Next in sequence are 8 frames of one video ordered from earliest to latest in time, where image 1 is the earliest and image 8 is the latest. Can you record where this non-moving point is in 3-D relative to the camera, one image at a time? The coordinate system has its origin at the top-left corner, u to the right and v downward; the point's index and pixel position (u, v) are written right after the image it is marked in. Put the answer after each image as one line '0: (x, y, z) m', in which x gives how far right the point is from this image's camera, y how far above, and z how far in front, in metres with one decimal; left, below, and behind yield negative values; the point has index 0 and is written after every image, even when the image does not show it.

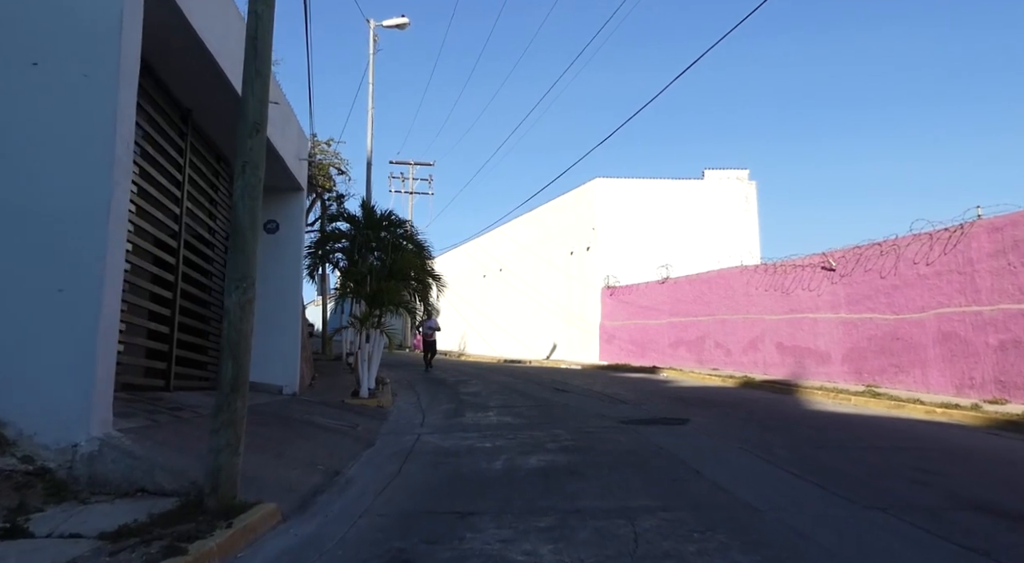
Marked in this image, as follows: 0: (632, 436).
0: (+1.7, -2.2, +9.5) m
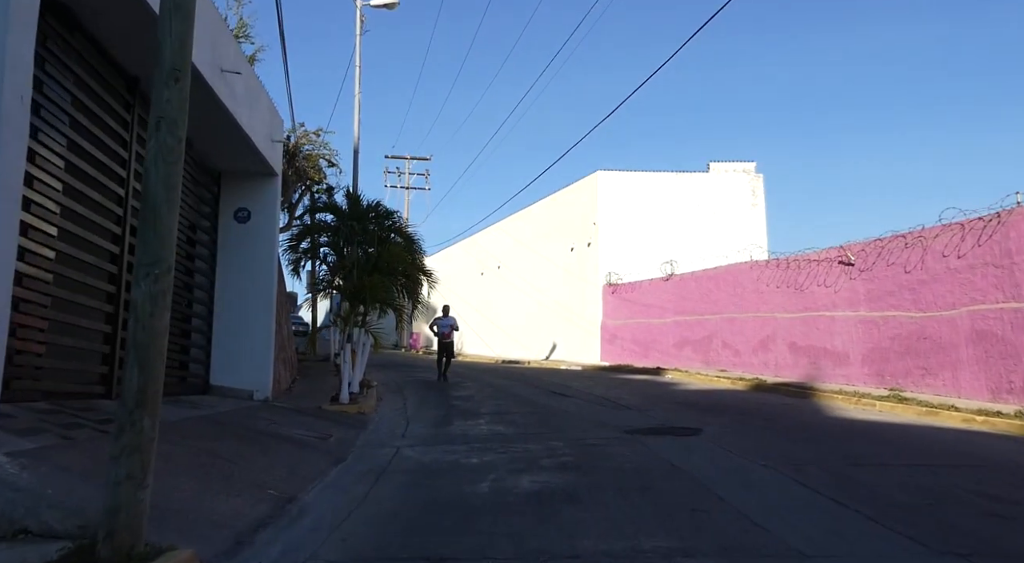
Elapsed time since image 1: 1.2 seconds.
0: (+1.6, -2.1, +8.4) m
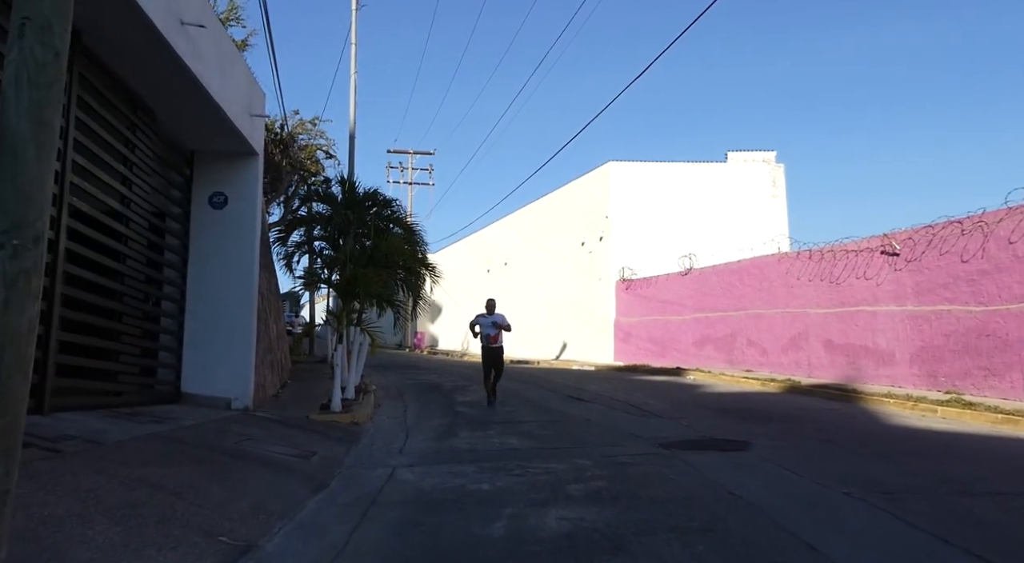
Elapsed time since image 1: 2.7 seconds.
0: (+1.8, -2.0, +6.9) m
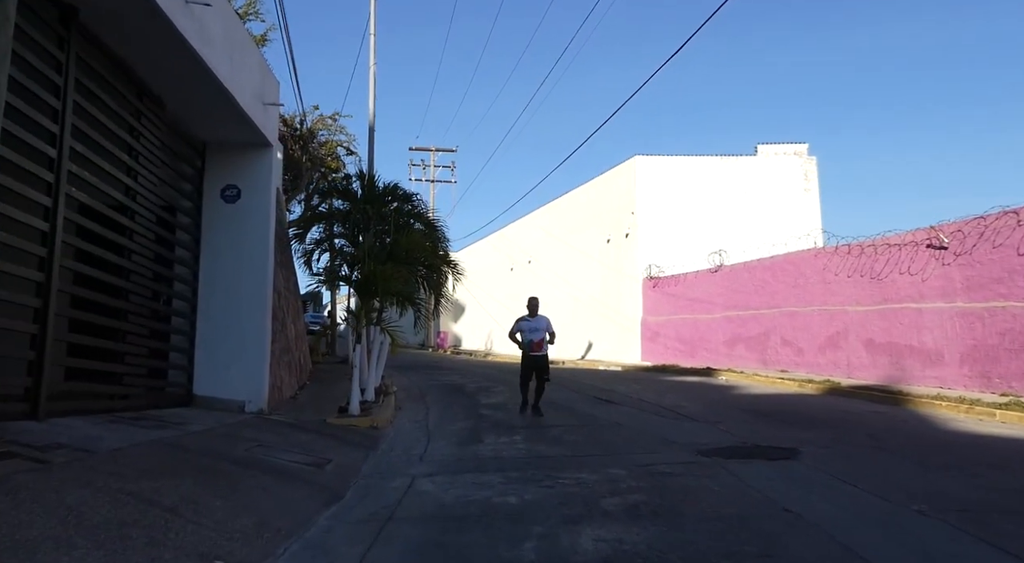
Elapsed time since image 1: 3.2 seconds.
0: (+2.1, -1.9, +6.3) m
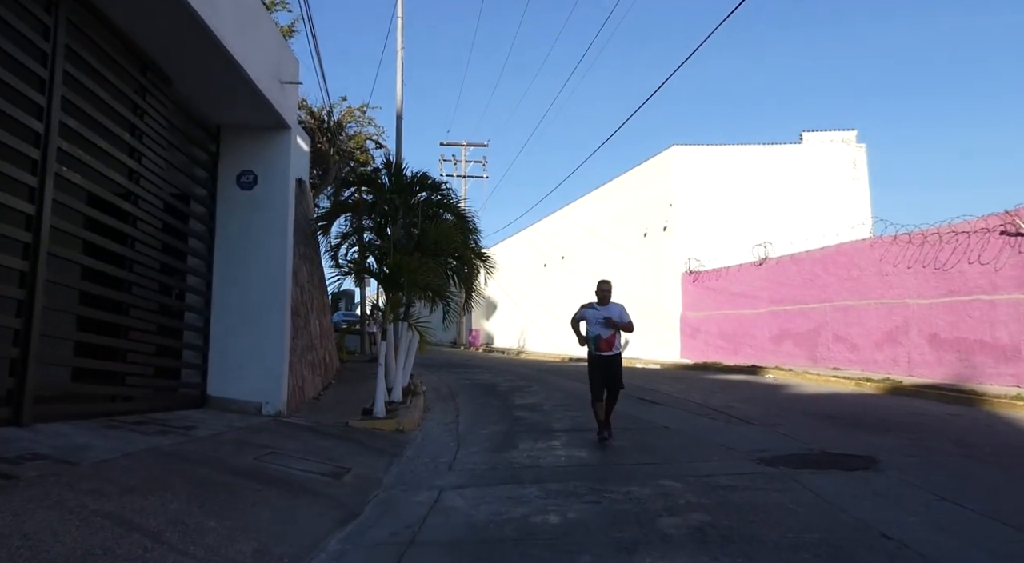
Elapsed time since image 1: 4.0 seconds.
0: (+2.4, -1.8, +5.4) m
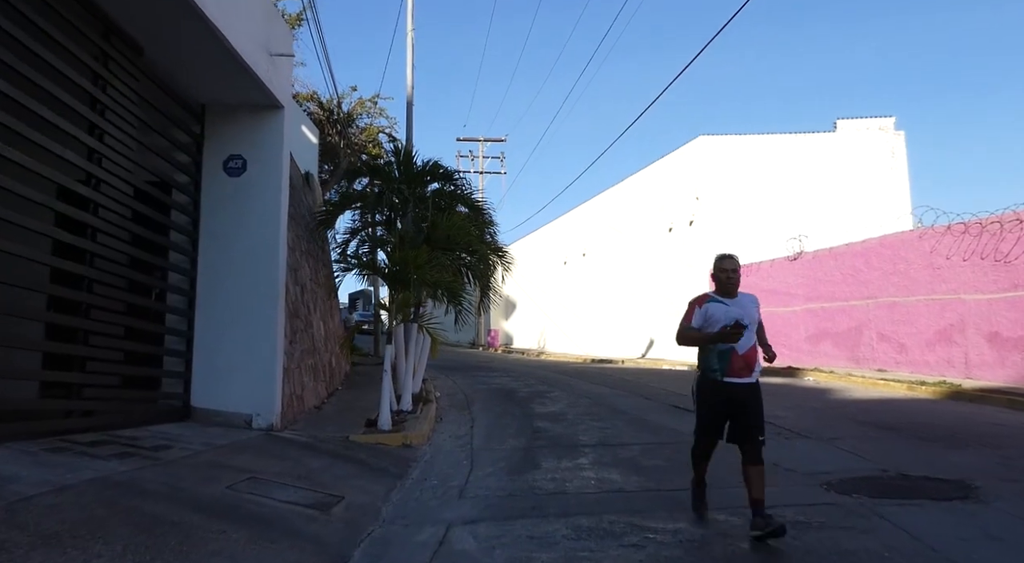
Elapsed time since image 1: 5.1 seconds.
0: (+2.6, -1.7, +4.3) m
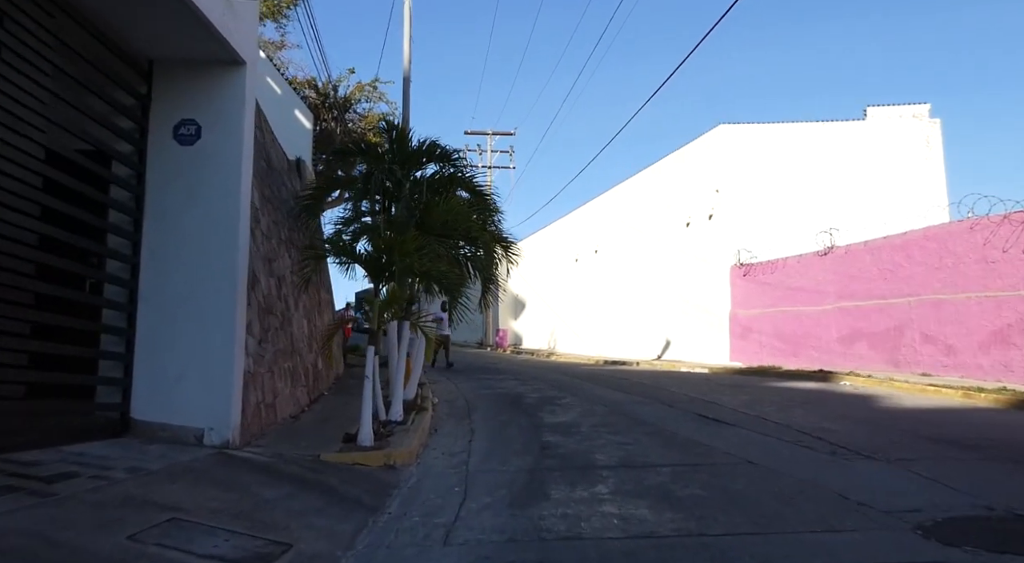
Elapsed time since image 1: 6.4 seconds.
0: (+2.6, -1.6, +3.0) m
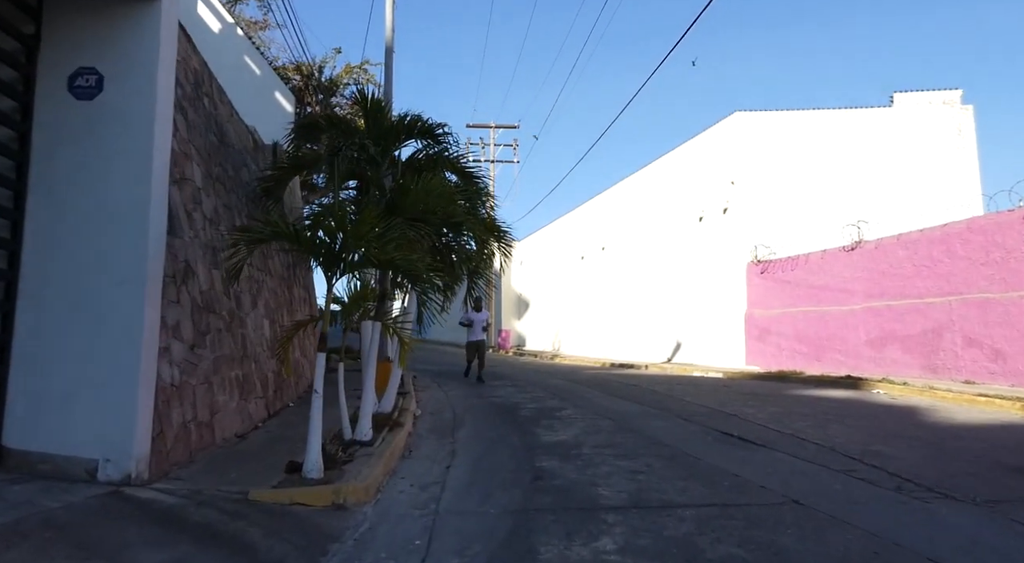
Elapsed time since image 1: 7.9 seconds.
0: (+2.4, -1.6, +1.5) m
